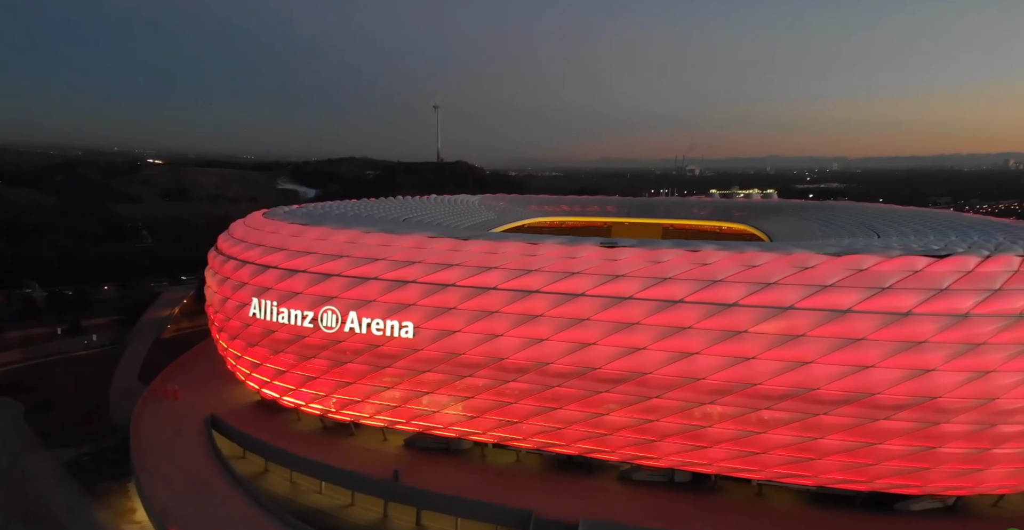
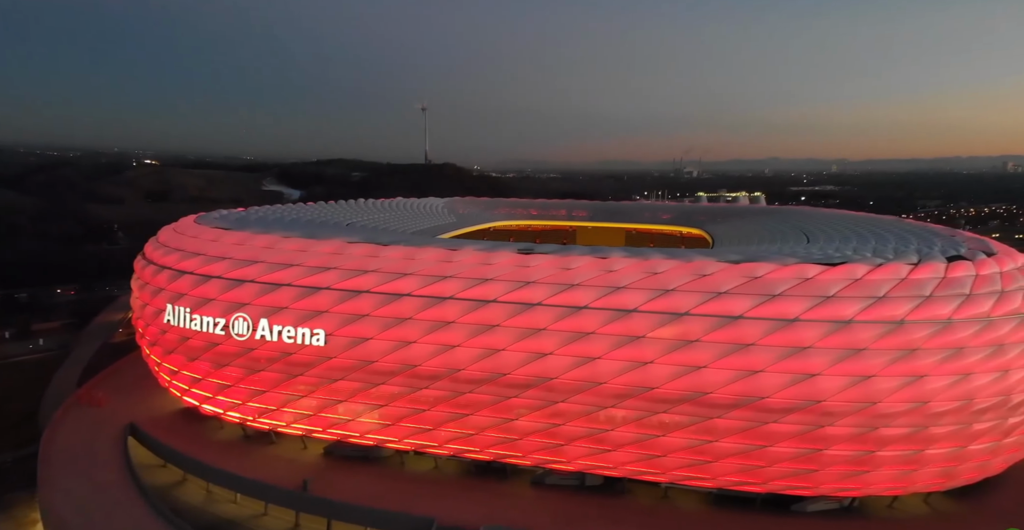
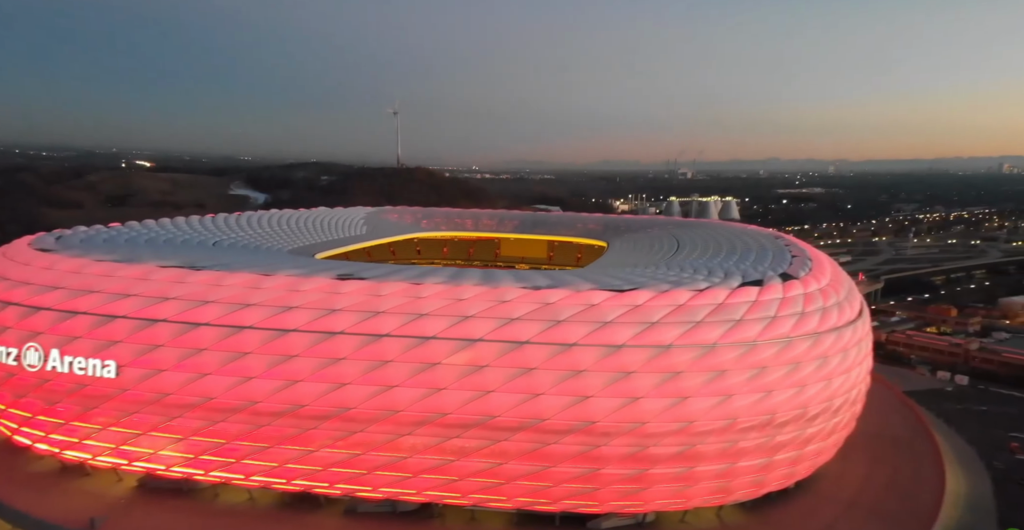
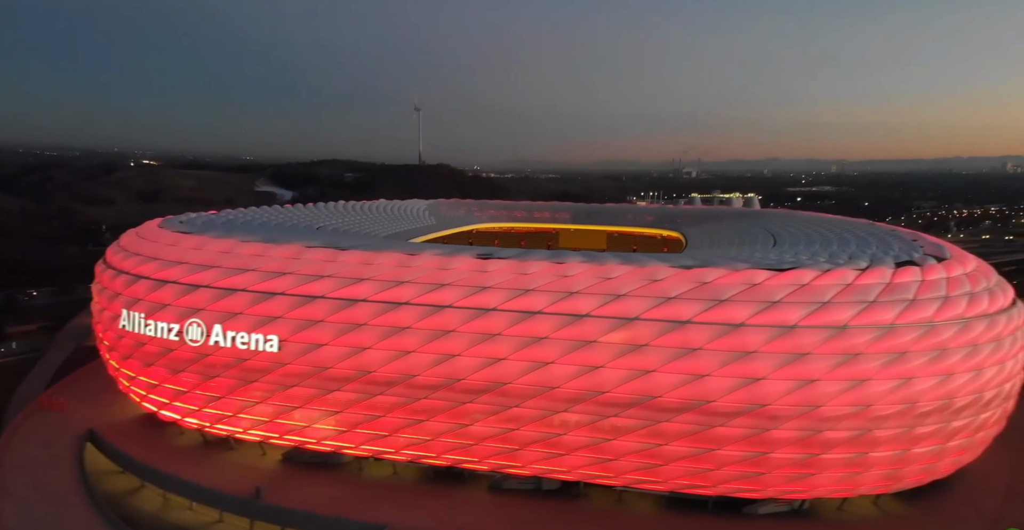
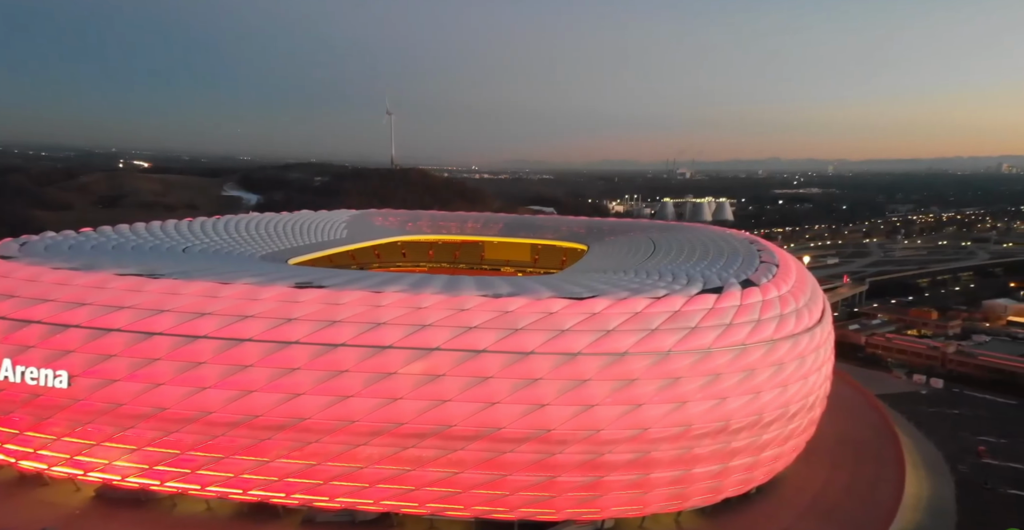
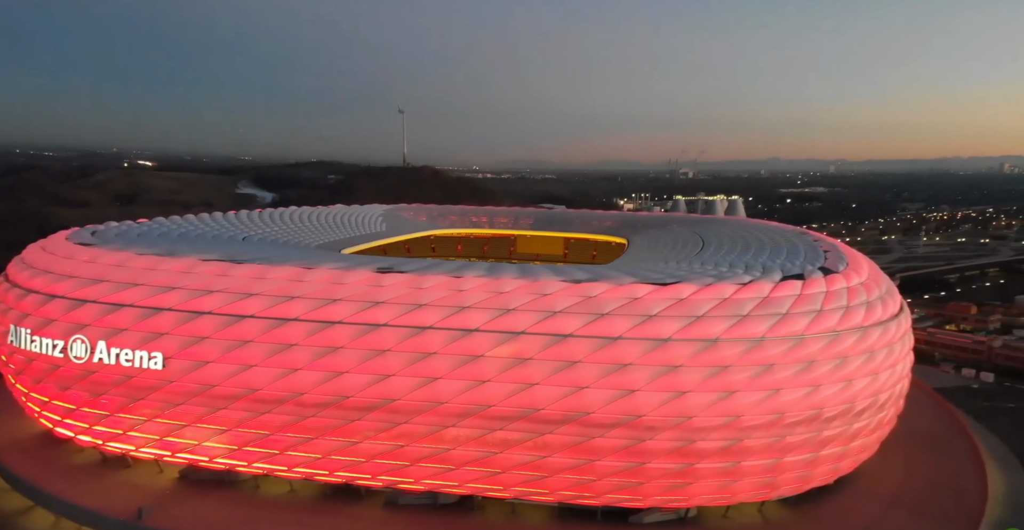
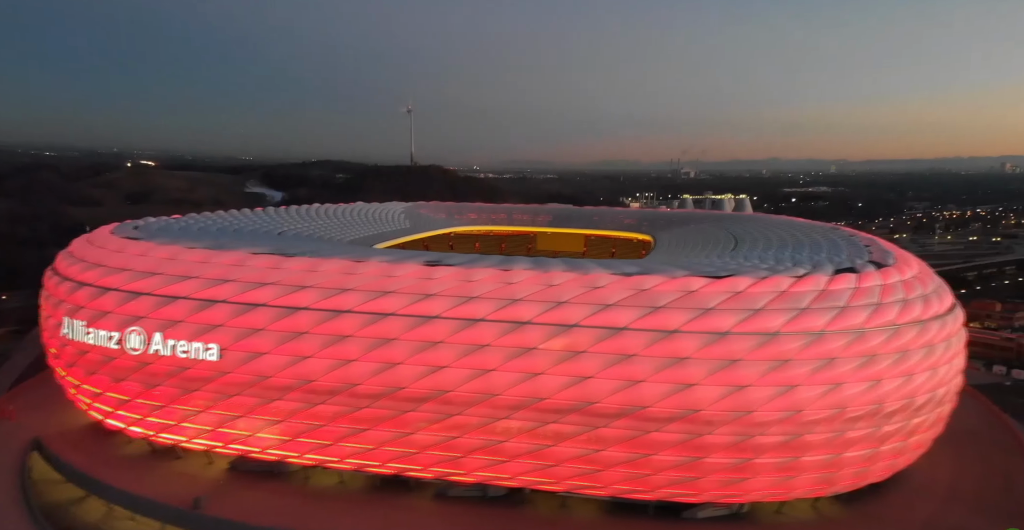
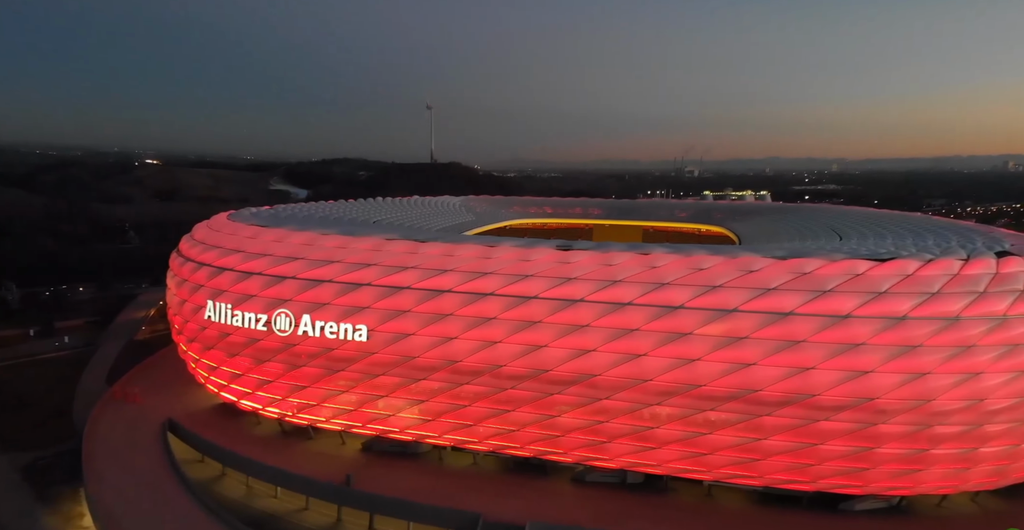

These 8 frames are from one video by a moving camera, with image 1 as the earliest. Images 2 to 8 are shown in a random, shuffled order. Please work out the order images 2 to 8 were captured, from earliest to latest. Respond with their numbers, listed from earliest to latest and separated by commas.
8, 2, 4, 7, 6, 3, 5
